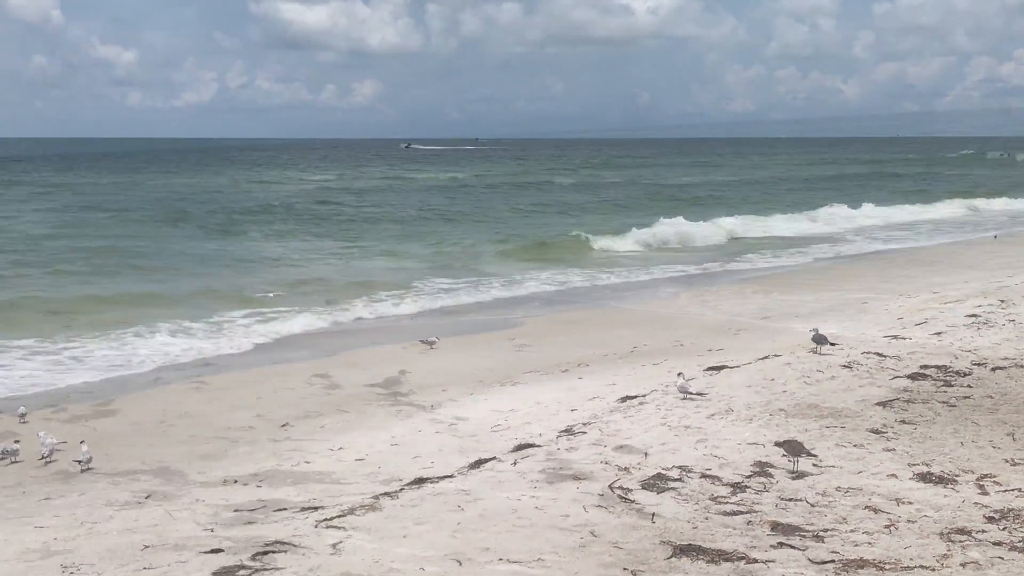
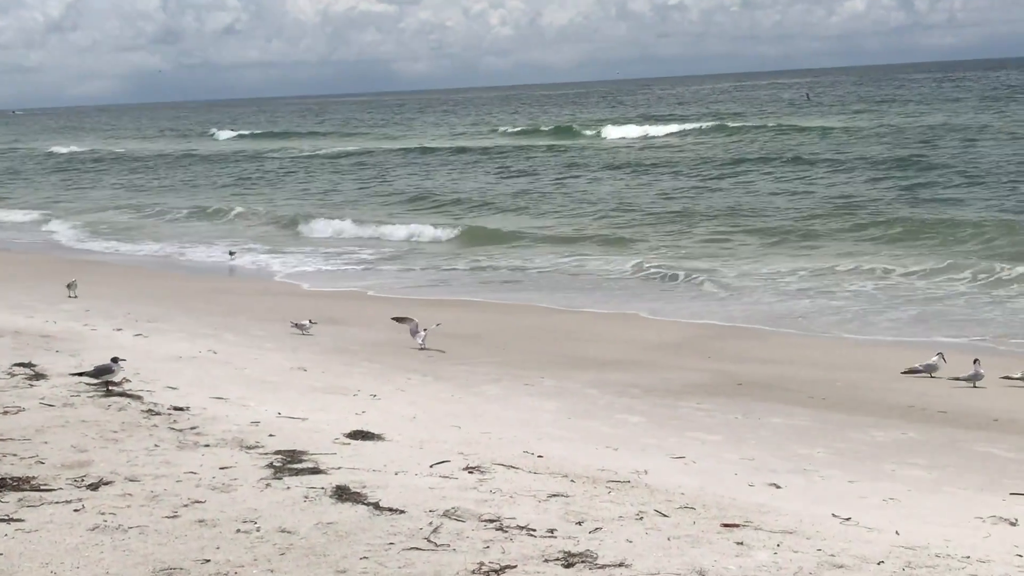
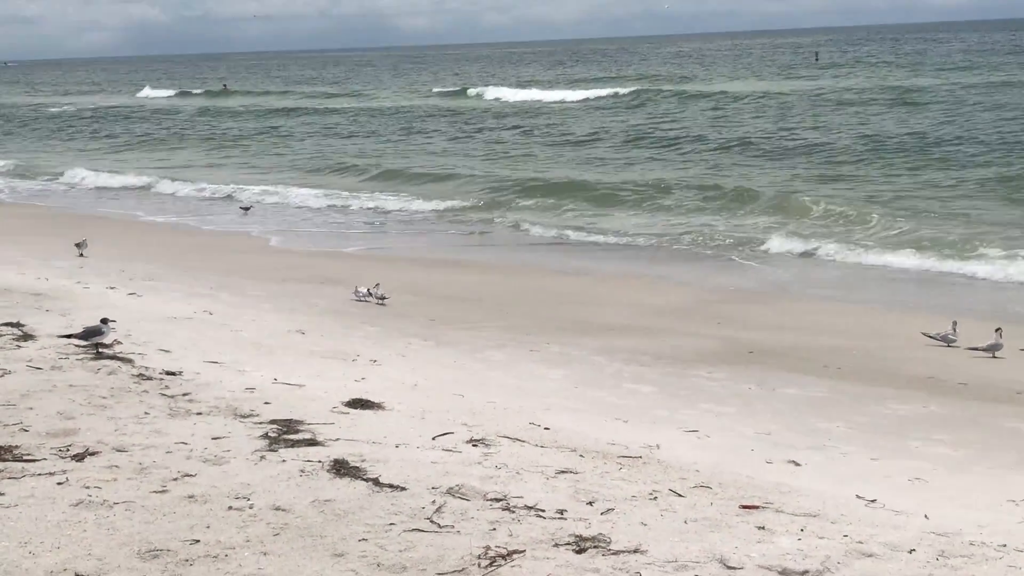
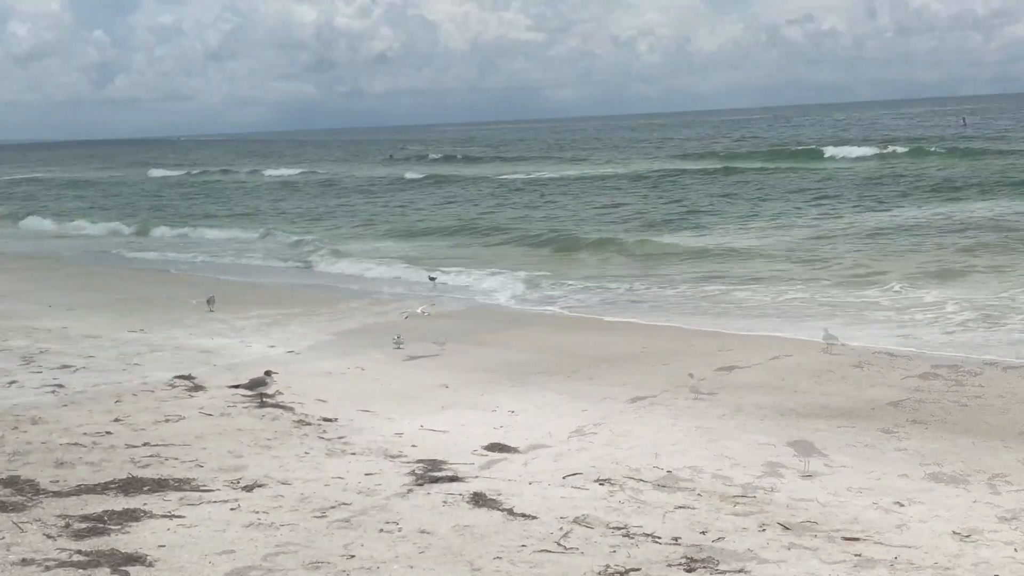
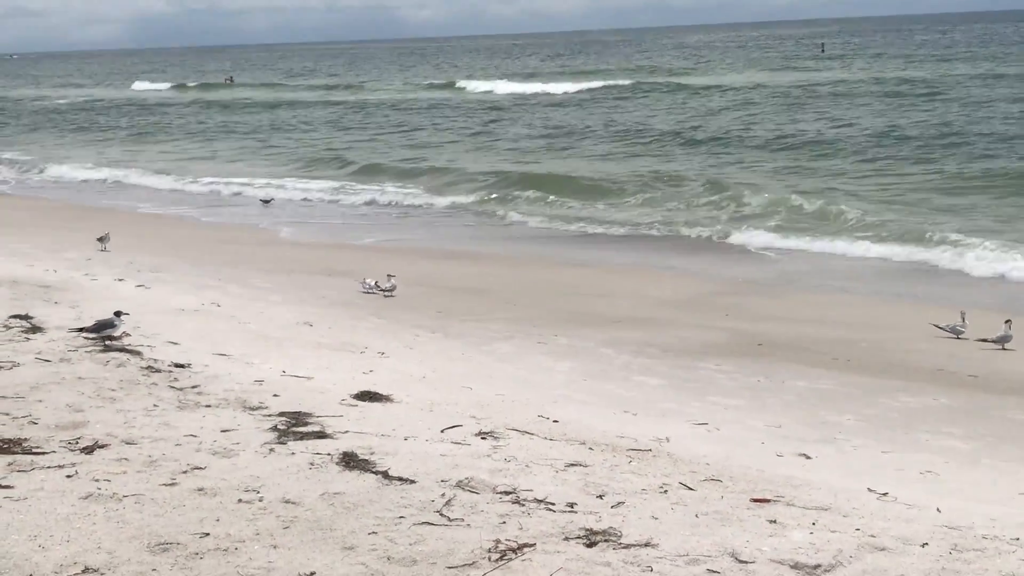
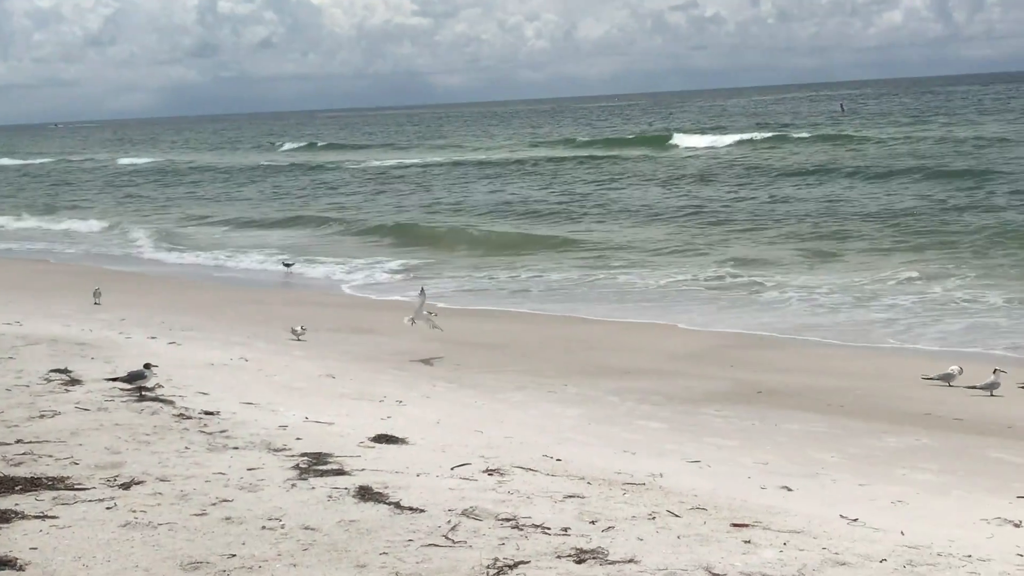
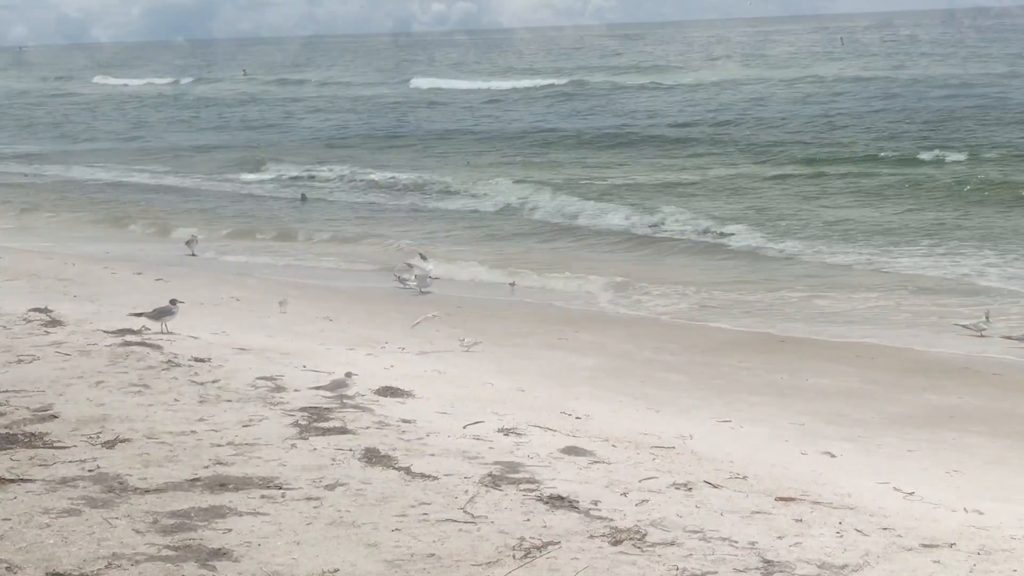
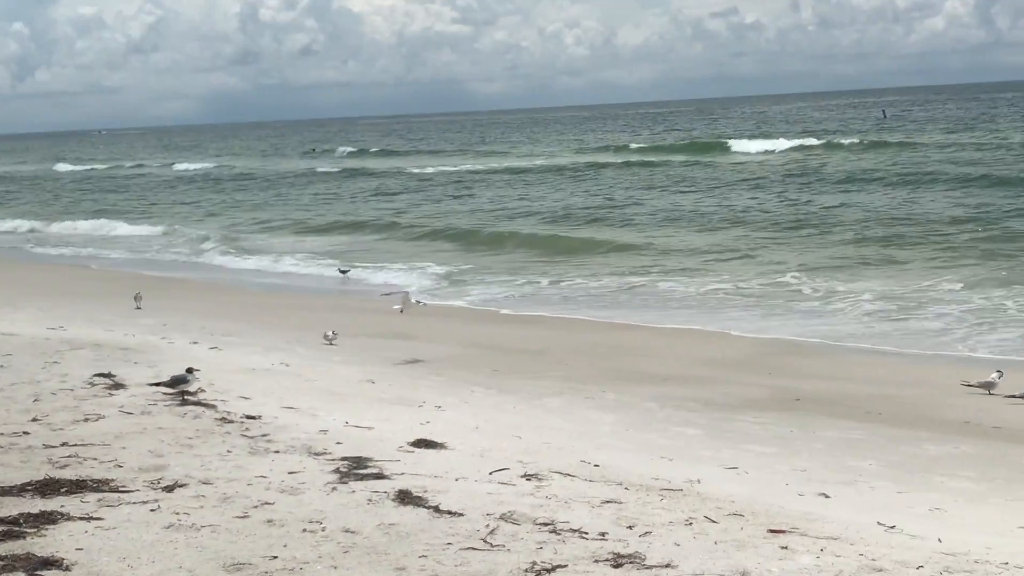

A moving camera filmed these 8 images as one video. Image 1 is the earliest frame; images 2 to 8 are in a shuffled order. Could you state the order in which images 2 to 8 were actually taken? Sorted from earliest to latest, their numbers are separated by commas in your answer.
4, 8, 6, 2, 3, 5, 7
